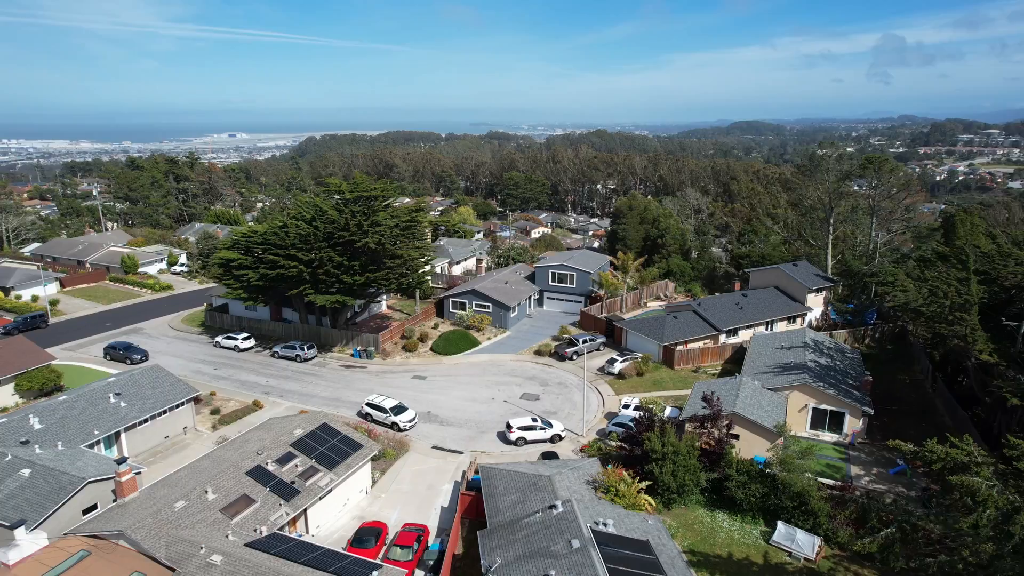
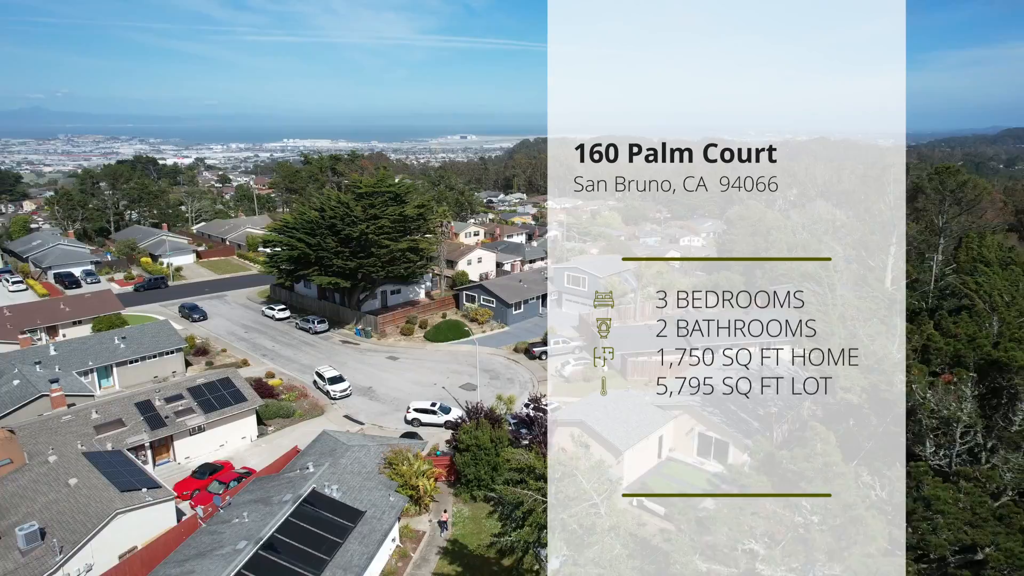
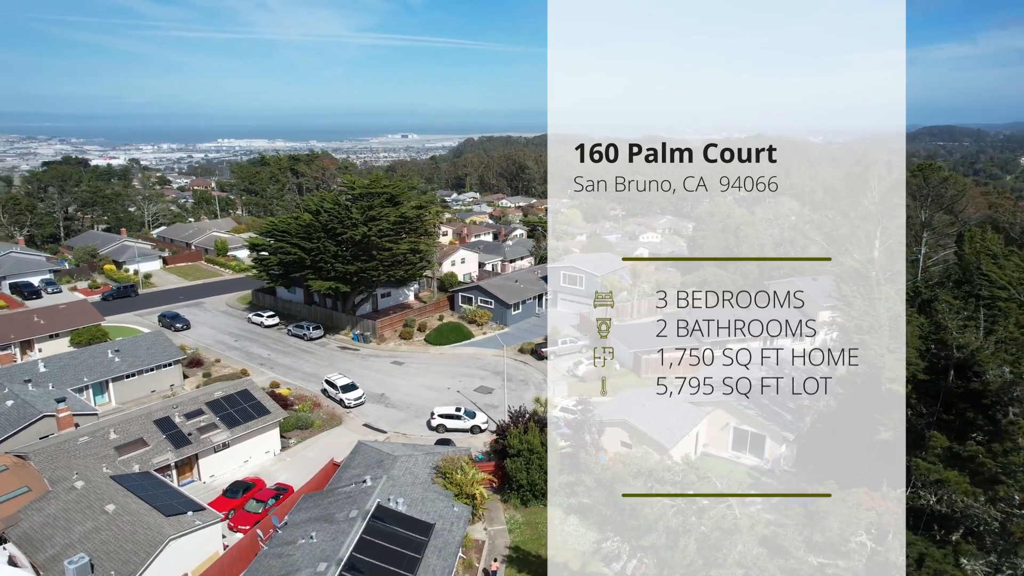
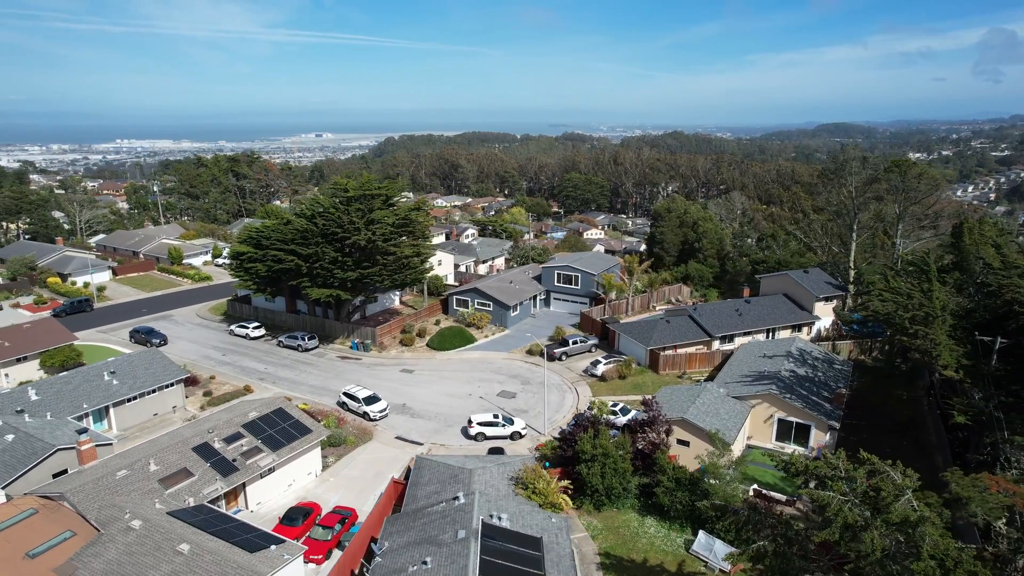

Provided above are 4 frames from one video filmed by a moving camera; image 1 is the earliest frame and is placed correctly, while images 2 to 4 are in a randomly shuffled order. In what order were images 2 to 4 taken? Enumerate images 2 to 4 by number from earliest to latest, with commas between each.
4, 3, 2
